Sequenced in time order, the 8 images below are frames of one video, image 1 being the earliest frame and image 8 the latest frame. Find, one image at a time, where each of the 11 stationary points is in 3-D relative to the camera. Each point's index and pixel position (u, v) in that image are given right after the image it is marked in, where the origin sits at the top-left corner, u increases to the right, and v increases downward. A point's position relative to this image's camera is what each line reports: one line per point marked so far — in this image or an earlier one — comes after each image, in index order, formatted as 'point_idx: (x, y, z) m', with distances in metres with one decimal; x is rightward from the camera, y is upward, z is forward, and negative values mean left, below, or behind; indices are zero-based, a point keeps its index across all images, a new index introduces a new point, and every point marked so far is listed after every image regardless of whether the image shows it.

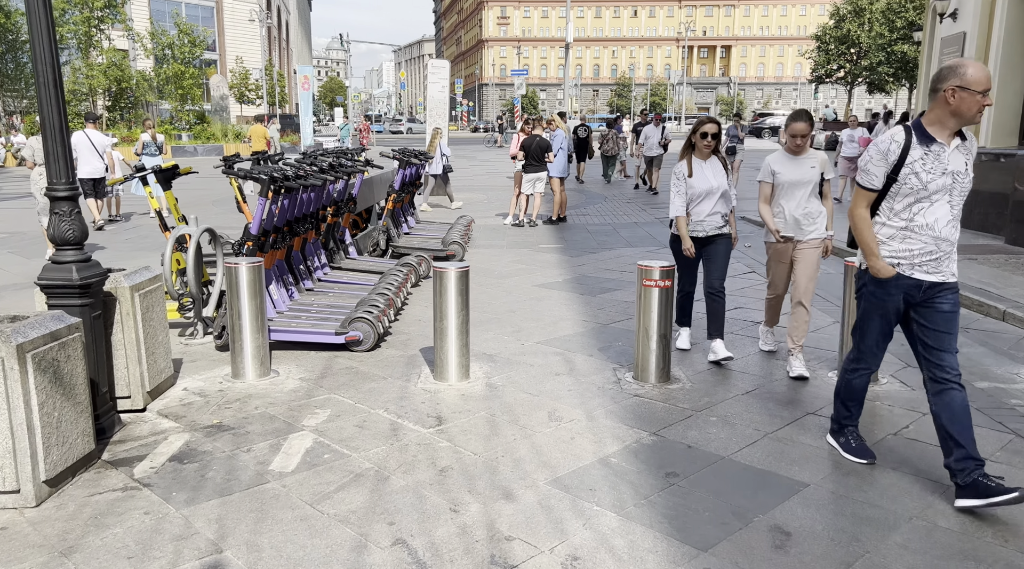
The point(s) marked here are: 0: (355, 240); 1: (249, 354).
0: (-1.8, +0.5, +10.2) m
1: (-1.7, -0.4, +5.6) m
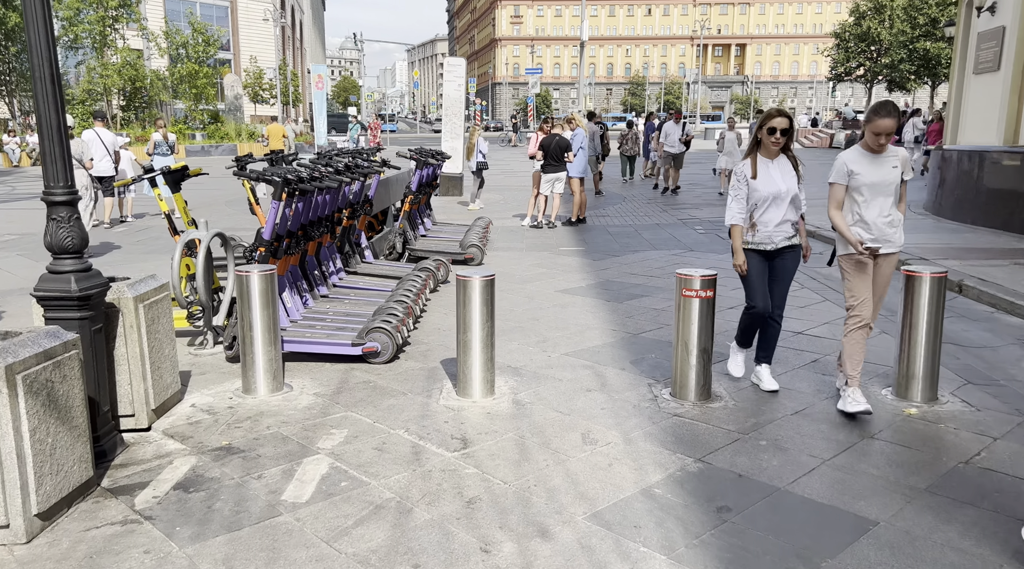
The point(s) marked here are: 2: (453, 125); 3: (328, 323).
0: (-1.6, +0.5, +9.9) m
1: (-1.5, -0.5, +5.2) m
2: (-1.3, +3.5, +19.5) m
3: (-1.3, -0.3, +6.4) m
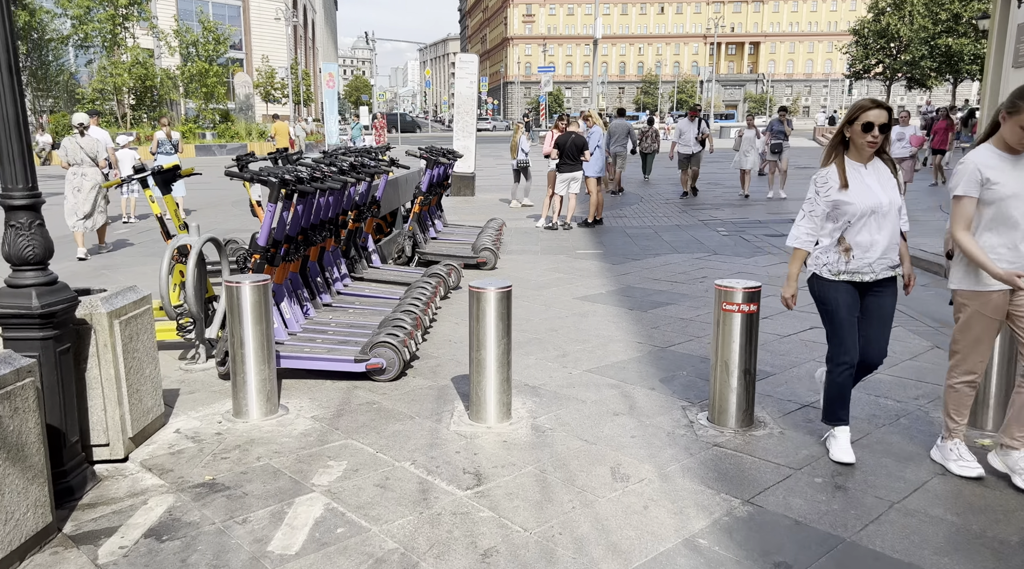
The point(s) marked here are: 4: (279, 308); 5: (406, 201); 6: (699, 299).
0: (-1.4, +0.4, +9.4) m
1: (-1.4, -0.6, +4.7) m
2: (-1.0, +3.5, +19.0) m
3: (-1.2, -0.3, +5.9) m
4: (-1.5, -0.2, +5.8) m
5: (-1.3, +1.0, +10.7) m
6: (+1.7, -0.1, +8.0) m
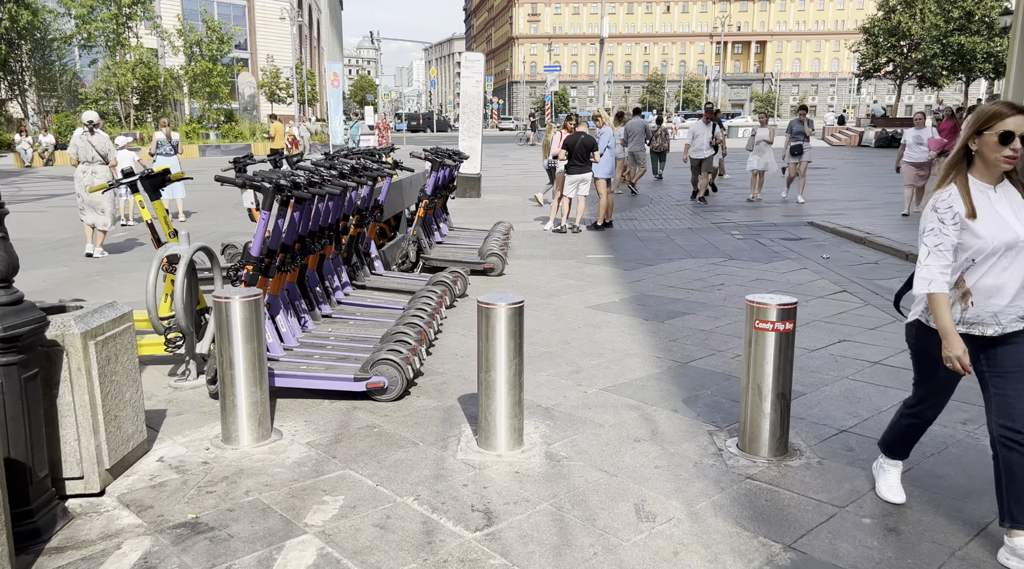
0: (-1.3, +0.3, +9.0) m
1: (-1.3, -0.6, +4.4) m
2: (-0.9, +3.4, +18.6) m
3: (-1.1, -0.4, +5.5) m
4: (-1.5, -0.2, +5.4) m
5: (-1.2, +0.9, +10.3) m
6: (+1.8, -0.2, +7.6) m
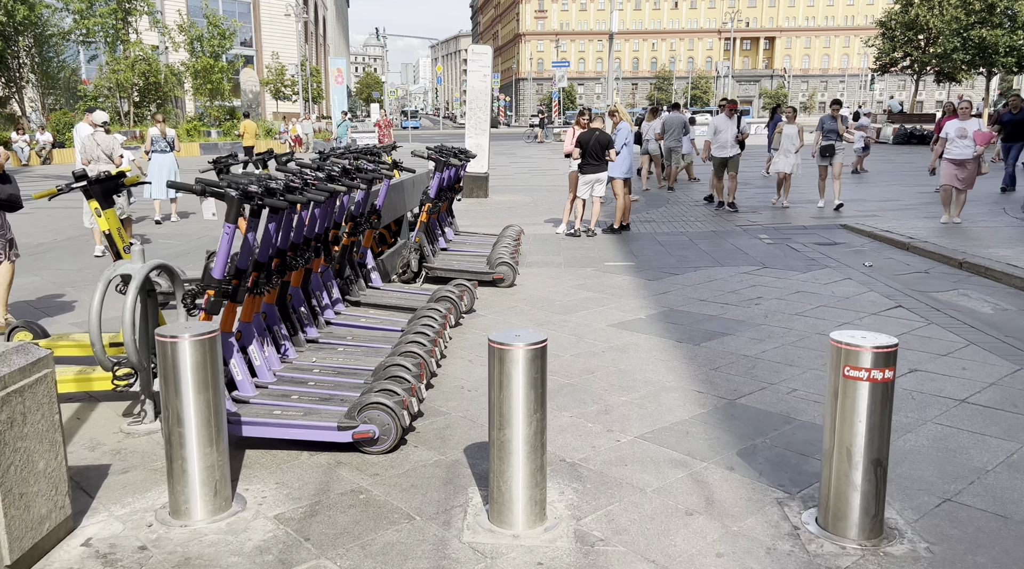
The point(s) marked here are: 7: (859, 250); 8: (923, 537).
0: (-1.2, +0.2, +8.1) m
1: (-1.2, -0.8, +3.5) m
2: (-0.7, +3.3, +17.7) m
3: (-1.1, -0.5, +4.6) m
4: (-1.4, -0.4, +4.5) m
5: (-1.1, +0.8, +9.4) m
6: (+1.9, -0.3, +6.7) m
7: (+4.2, +0.4, +10.7) m
8: (+1.6, -0.9, +3.3) m
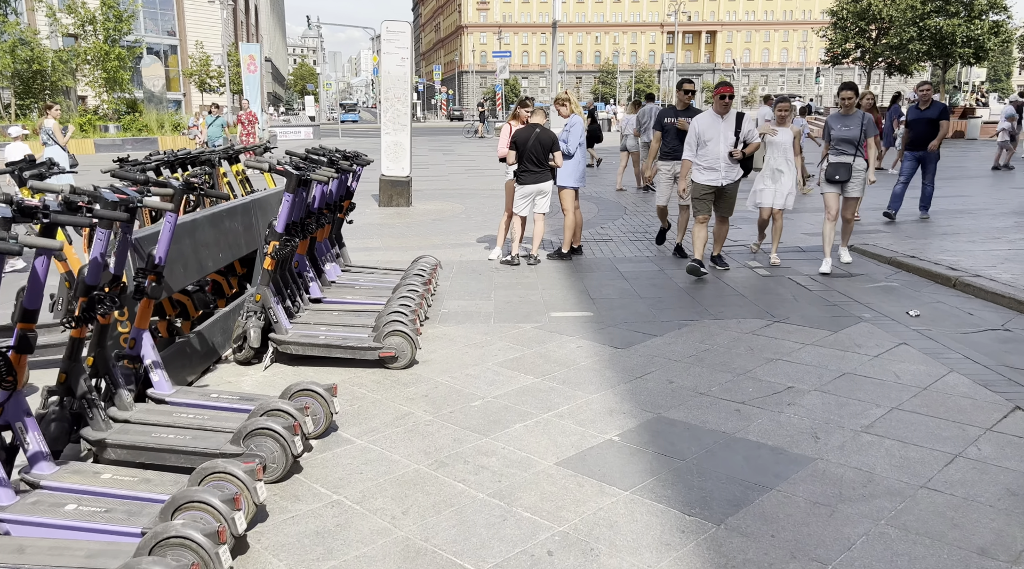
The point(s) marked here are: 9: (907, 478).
0: (-1.8, -0.3, +5.0) m
1: (-1.6, -1.3, +0.4) m
2: (-1.9, +2.9, +14.6) m
3: (-1.5, -1.1, +1.6) m
4: (-1.8, -0.9, +1.5) m
5: (-1.8, +0.3, +6.4) m
6: (+1.3, -0.8, +3.8) m
7: (+3.4, 0.0, +8.0) m
8: (+1.2, -1.5, +0.4) m
9: (+1.7, -0.8, +3.8) m
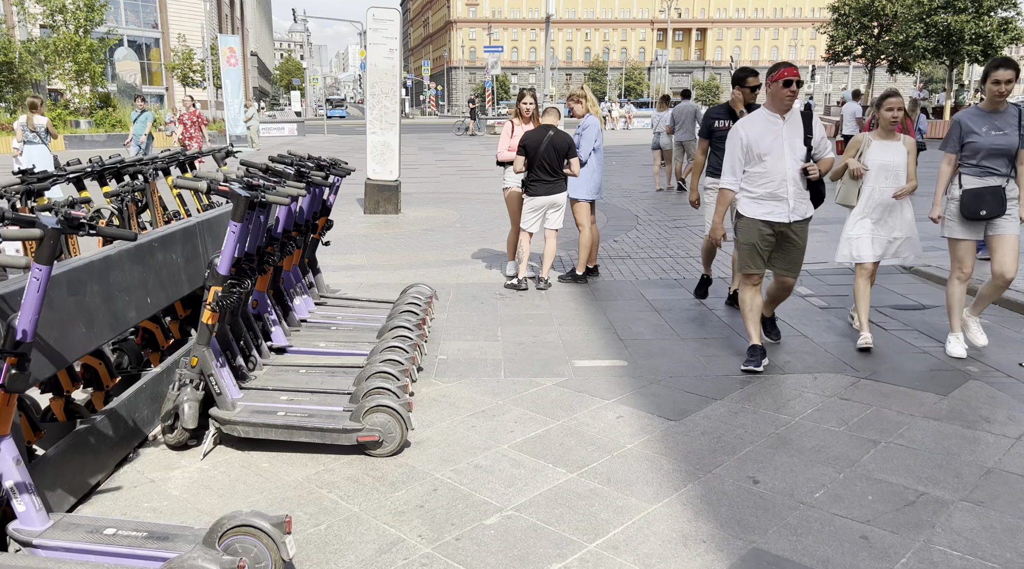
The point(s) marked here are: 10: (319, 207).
0: (-1.7, -0.6, +3.6) m
1: (-1.4, -1.6, -1.1) m
2: (-1.9, +2.6, +13.1) m
3: (-1.3, -1.4, +0.1) m
4: (-1.6, -1.2, 0.0) m
5: (-1.7, 0.0, +4.9) m
6: (+1.5, -1.1, +2.4) m
7: (+3.5, -0.3, +6.6) m
8: (+1.4, -1.8, -1.0) m
9: (+1.9, -1.1, +2.4) m
10: (-1.4, +0.5, +6.1) m
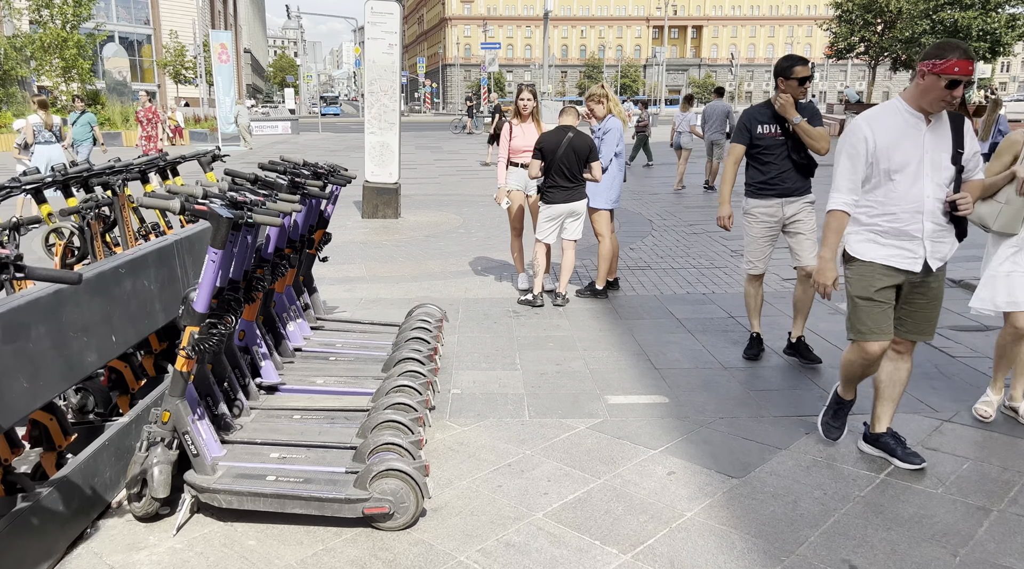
0: (-1.6, -0.7, +2.8) m
1: (-1.2, -1.8, -1.8) m
2: (-1.8, +2.5, +12.4) m
3: (-1.1, -1.5, -0.6) m
4: (-1.4, -1.4, -0.7) m
5: (-1.5, -0.1, +4.2) m
6: (+1.6, -1.3, +1.7) m
7: (+3.6, -0.4, +5.9) m
8: (+1.6, -1.9, -1.7) m
9: (+2.0, -1.3, +1.7) m
10: (-1.2, +0.4, +5.4) m
